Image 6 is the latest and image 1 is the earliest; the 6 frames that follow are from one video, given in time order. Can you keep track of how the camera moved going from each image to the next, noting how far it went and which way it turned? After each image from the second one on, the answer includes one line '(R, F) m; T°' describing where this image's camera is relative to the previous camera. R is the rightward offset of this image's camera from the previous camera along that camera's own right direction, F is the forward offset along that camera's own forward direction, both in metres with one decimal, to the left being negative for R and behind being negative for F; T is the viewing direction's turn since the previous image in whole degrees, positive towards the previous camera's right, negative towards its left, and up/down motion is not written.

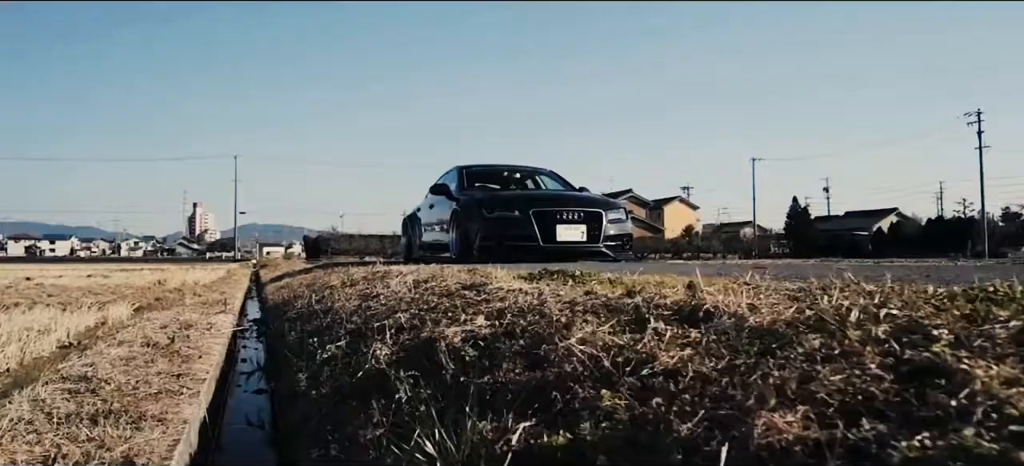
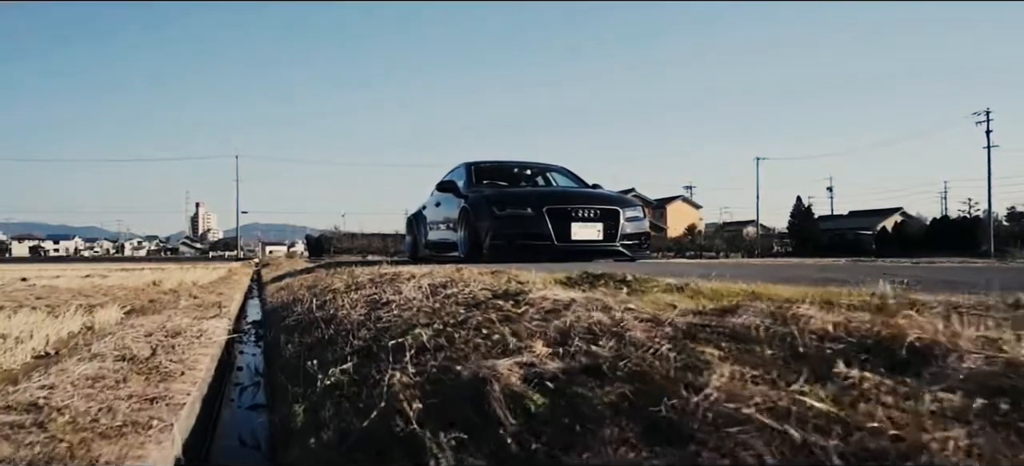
(-0.1, +0.6) m; 0°
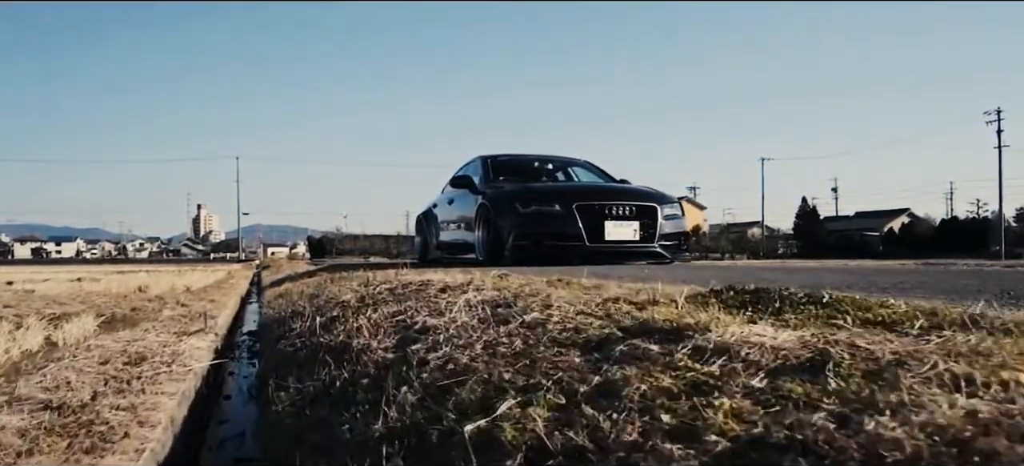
(-0.3, +1.1) m; 0°
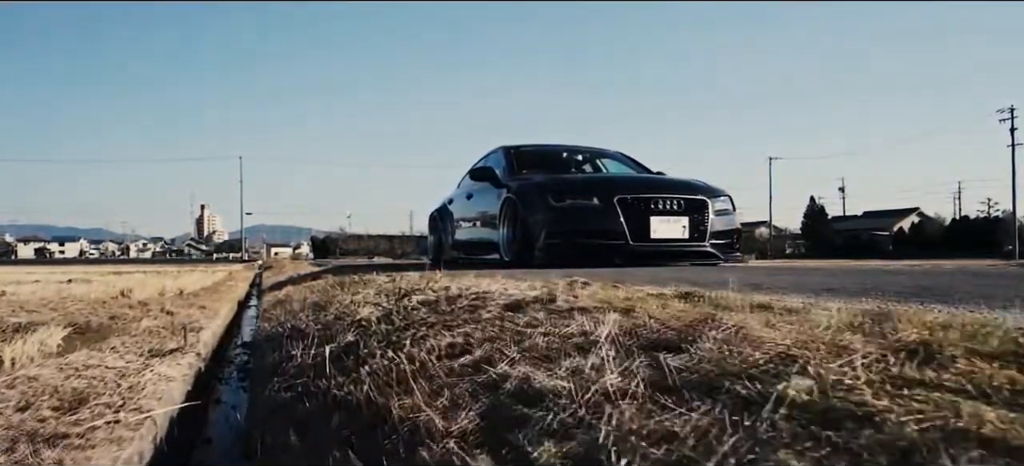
(-0.3, +1.1) m; 0°
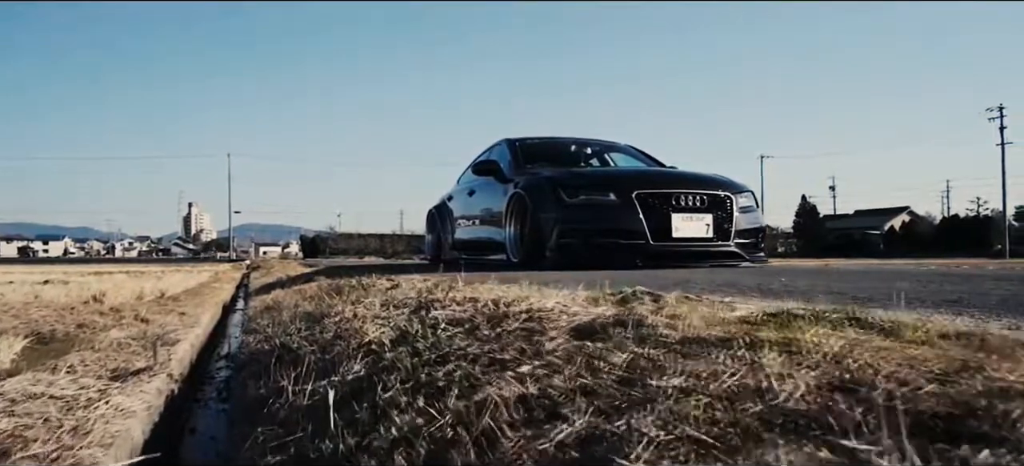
(-0.2, +0.7) m; +1°
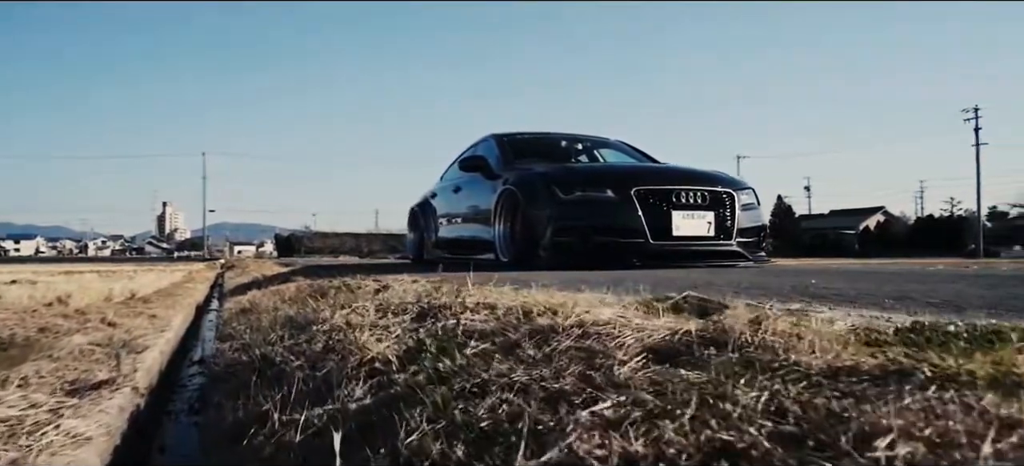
(-0.1, +0.4) m; +2°
